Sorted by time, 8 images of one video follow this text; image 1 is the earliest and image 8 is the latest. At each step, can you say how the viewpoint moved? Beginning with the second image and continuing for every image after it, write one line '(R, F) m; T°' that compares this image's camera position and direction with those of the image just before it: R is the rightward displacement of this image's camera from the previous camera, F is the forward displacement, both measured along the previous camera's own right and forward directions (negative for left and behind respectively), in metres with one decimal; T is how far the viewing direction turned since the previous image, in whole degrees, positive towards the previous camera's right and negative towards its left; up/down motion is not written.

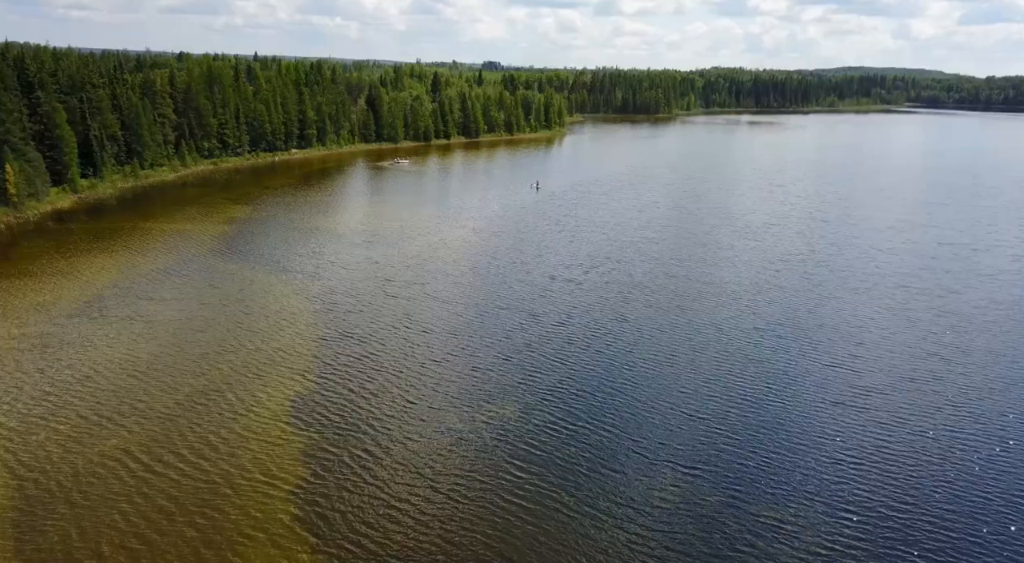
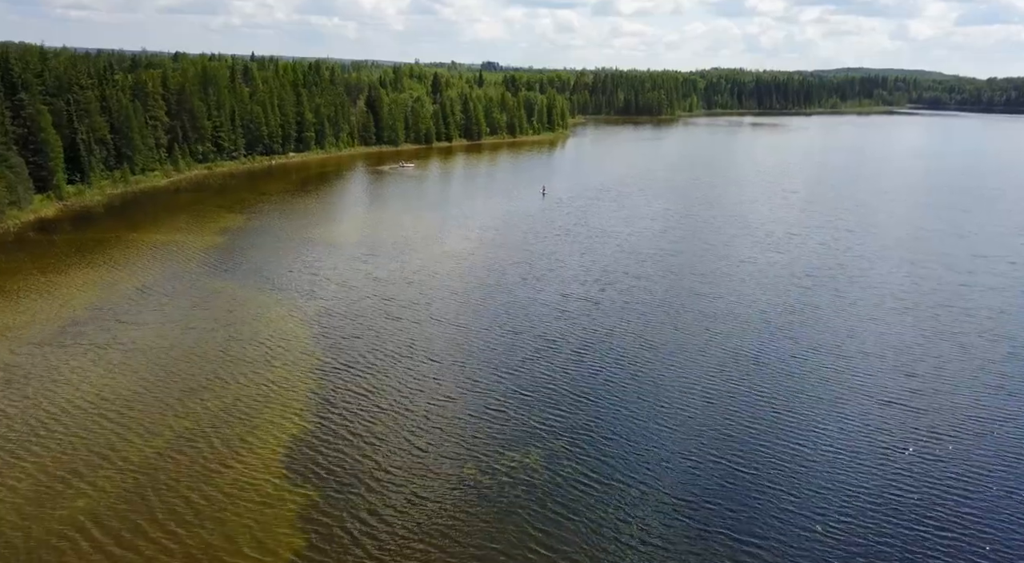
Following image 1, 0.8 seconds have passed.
(-0.8, +3.3) m; 0°
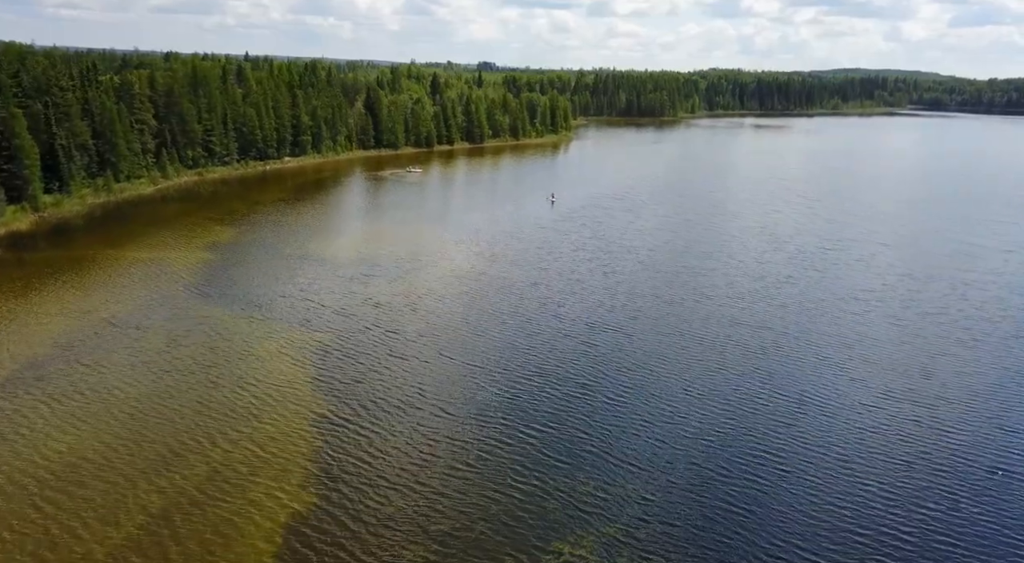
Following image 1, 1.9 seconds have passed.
(-1.4, +4.8) m; 0°
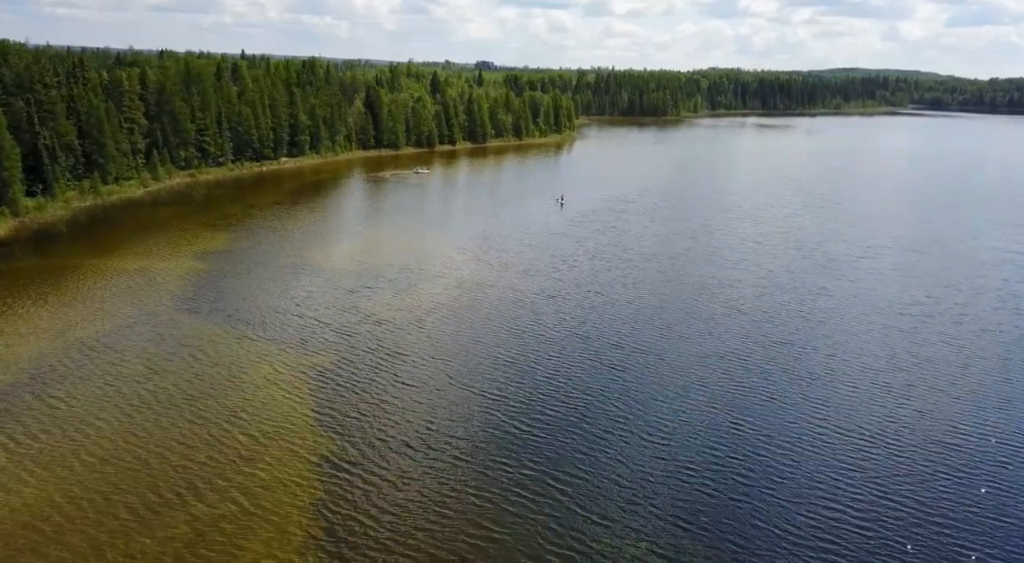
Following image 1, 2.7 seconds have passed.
(-1.1, +3.6) m; 0°
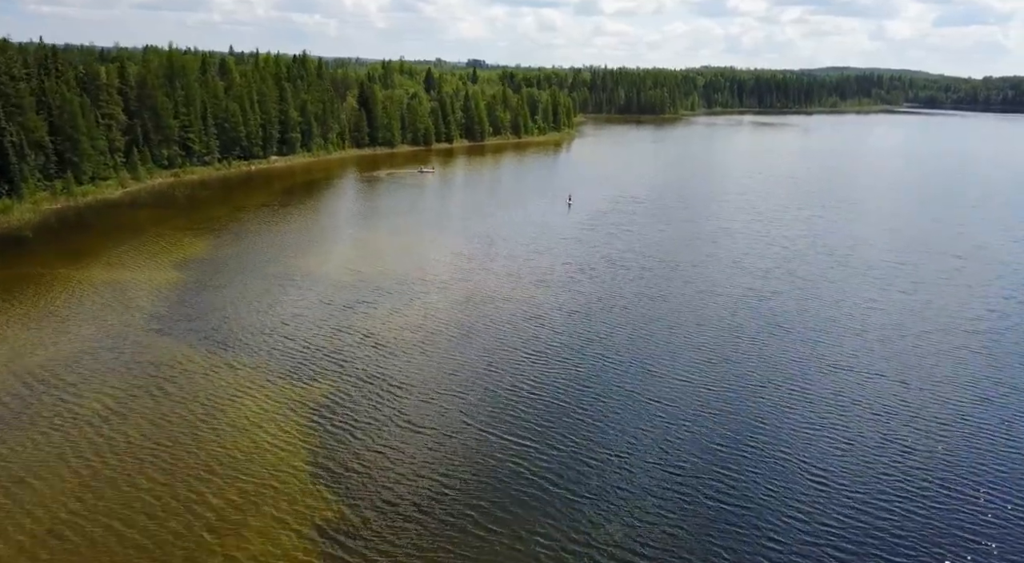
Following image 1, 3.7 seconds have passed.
(-1.4, +4.8) m; +1°
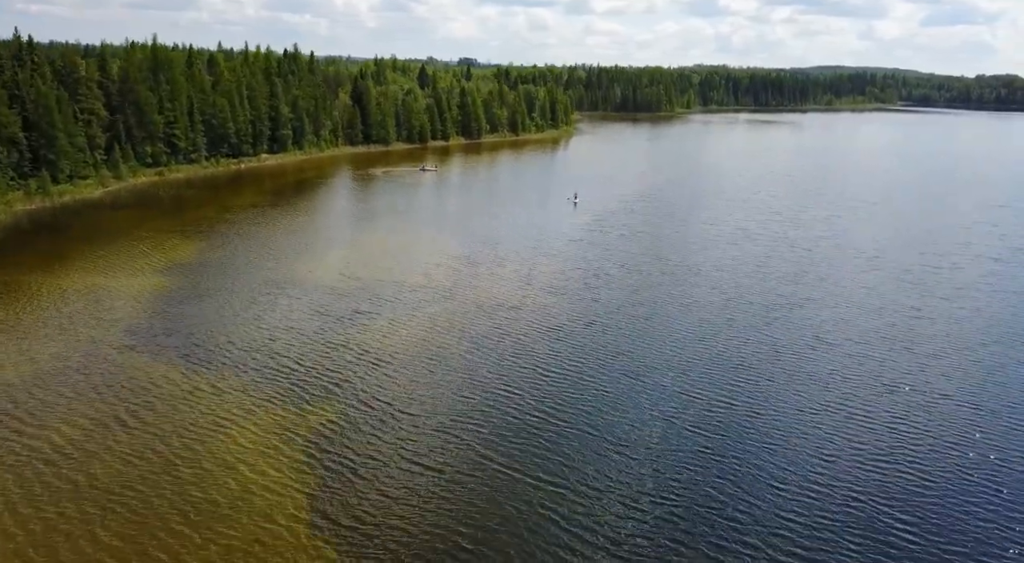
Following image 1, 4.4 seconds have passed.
(-1.1, +3.6) m; +1°
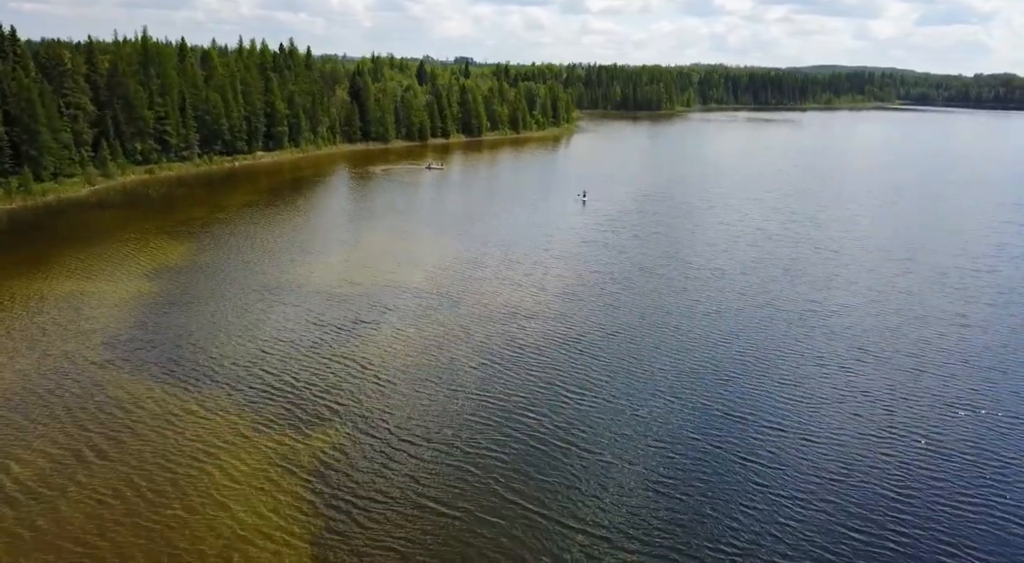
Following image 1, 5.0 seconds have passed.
(-1.0, +3.0) m; 0°
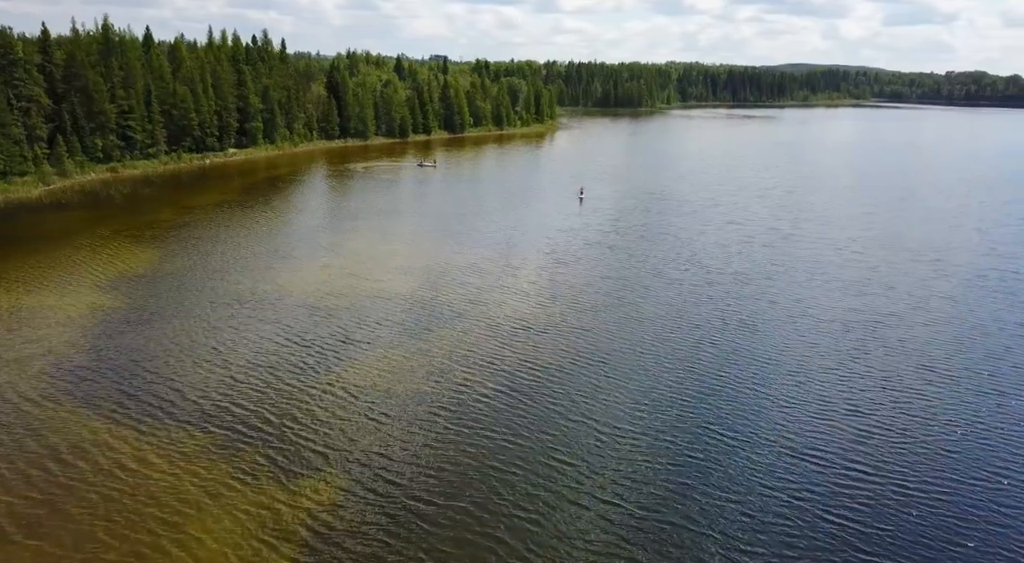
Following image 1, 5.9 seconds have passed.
(-1.6, +4.3) m; +2°
